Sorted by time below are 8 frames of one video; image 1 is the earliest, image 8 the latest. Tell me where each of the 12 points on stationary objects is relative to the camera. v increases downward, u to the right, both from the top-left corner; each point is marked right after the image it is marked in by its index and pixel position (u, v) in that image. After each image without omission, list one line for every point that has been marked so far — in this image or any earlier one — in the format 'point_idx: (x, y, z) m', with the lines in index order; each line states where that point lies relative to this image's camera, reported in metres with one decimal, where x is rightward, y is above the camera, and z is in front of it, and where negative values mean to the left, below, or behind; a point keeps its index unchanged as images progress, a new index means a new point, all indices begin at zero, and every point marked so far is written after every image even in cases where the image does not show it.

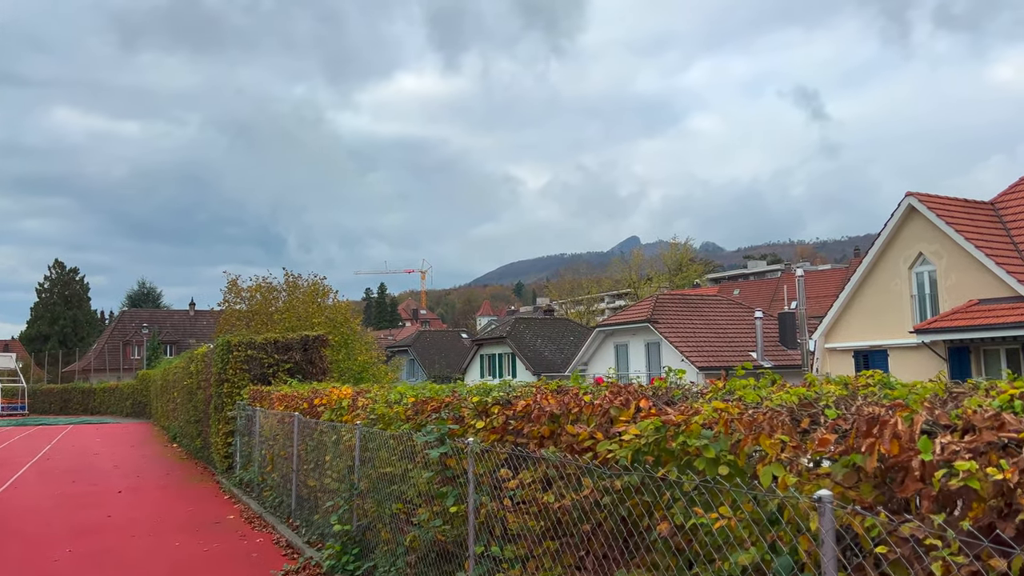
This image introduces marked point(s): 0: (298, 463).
0: (-2.3, -1.8, +8.3) m
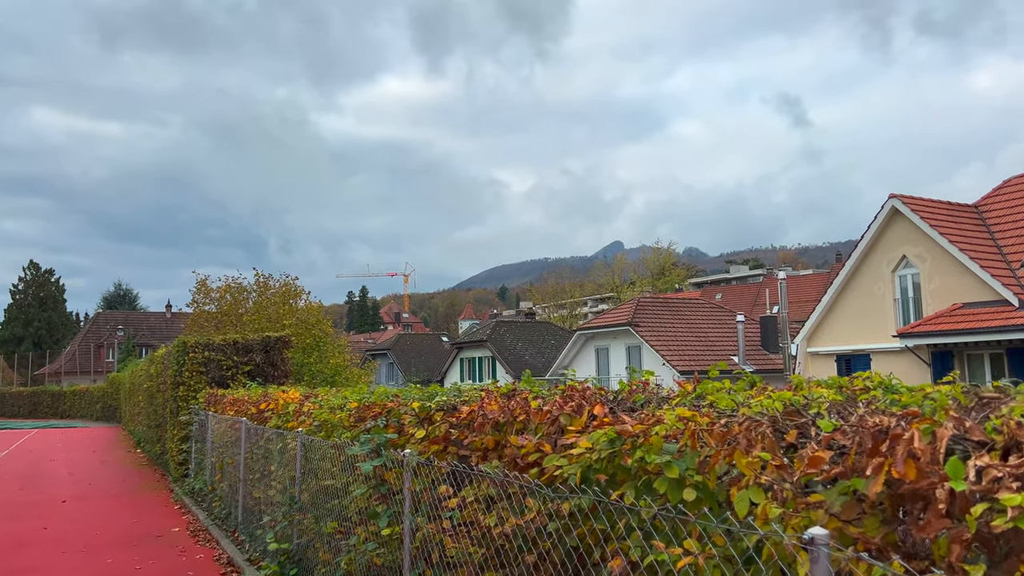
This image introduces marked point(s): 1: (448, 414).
0: (-2.6, -1.8, +7.8) m
1: (-0.3, -0.6, +3.9) m
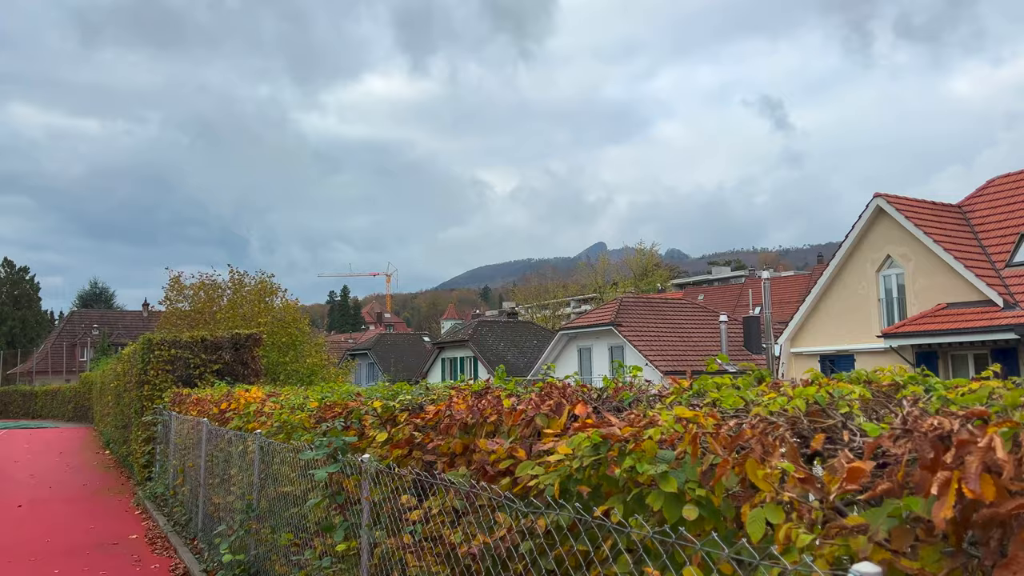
0: (-2.8, -1.7, +7.3) m
1: (-0.4, -0.6, +3.5) m
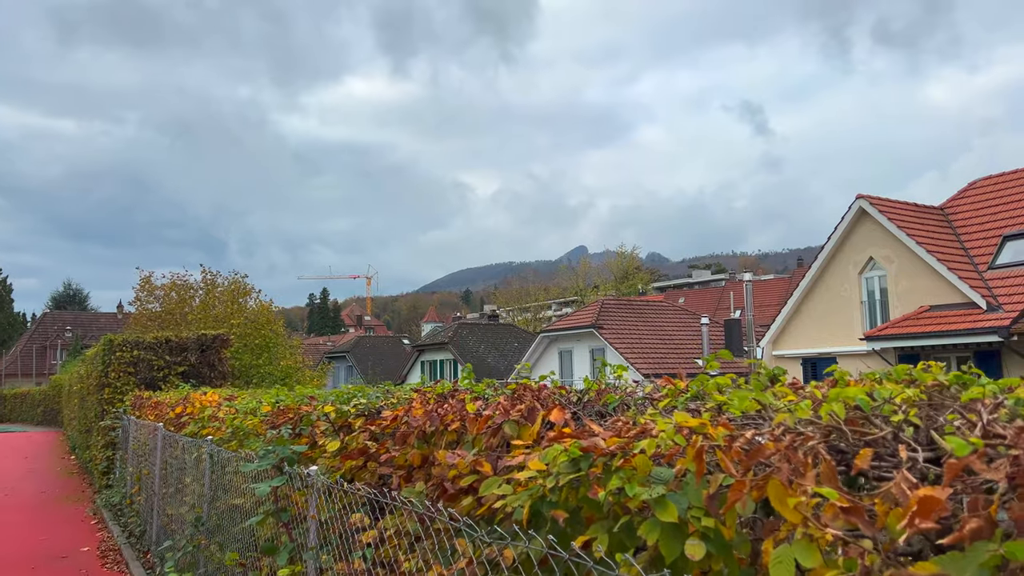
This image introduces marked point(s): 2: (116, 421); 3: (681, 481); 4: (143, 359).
0: (-3.0, -1.7, +6.8) m
1: (-0.6, -0.5, +3.1) m
2: (-5.1, -1.7, +10.2) m
3: (+0.3, -0.3, +1.4) m
4: (-5.5, -1.0, +11.9) m
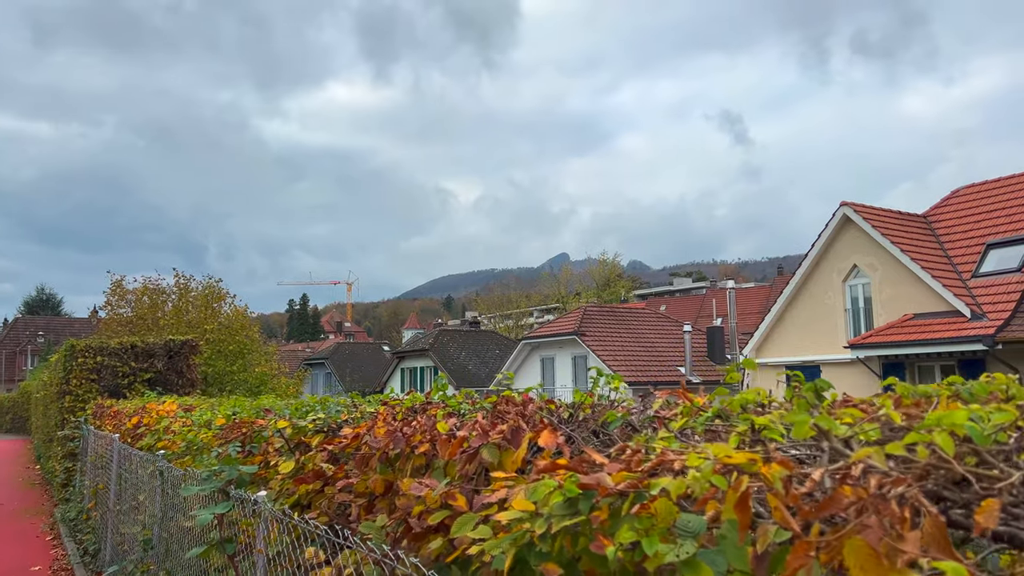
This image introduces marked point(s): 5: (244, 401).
0: (-3.2, -1.7, +6.4) m
1: (-0.6, -0.5, +2.7) m
2: (-5.3, -1.7, +9.7) m
3: (+0.3, -0.3, +1.1) m
4: (-5.7, -1.1, +11.4) m
5: (-2.0, -0.8, +5.8) m
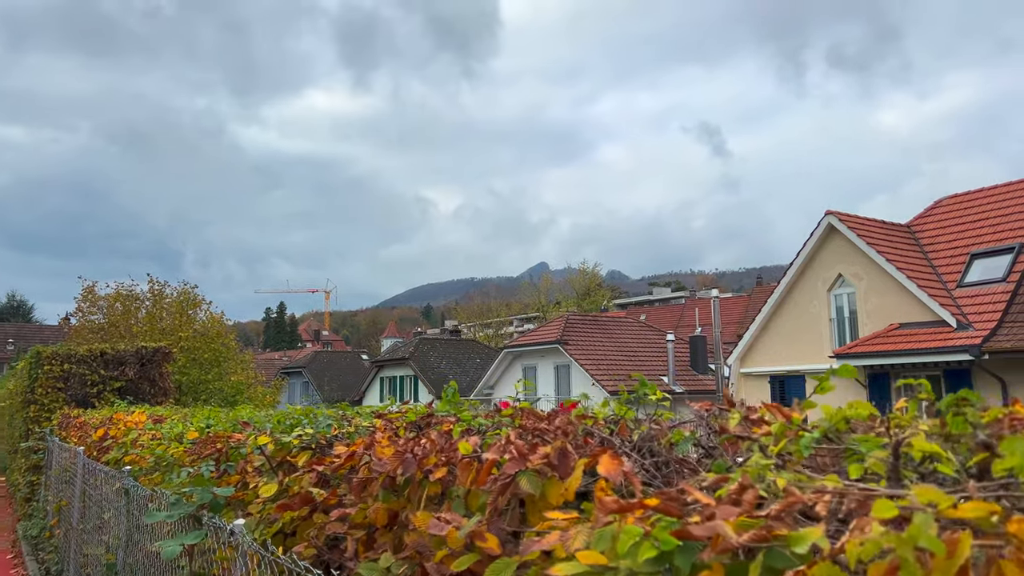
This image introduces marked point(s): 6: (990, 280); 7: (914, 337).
0: (-3.2, -1.7, +6.0) m
1: (-0.6, -0.5, +2.4) m
2: (-5.5, -1.8, +9.2) m
3: (+0.4, -0.3, +0.7) m
4: (-5.9, -1.2, +10.9) m
5: (-2.0, -0.9, +5.5) m
6: (+11.2, +0.2, +18.7) m
7: (+9.4, -1.1, +18.6) m
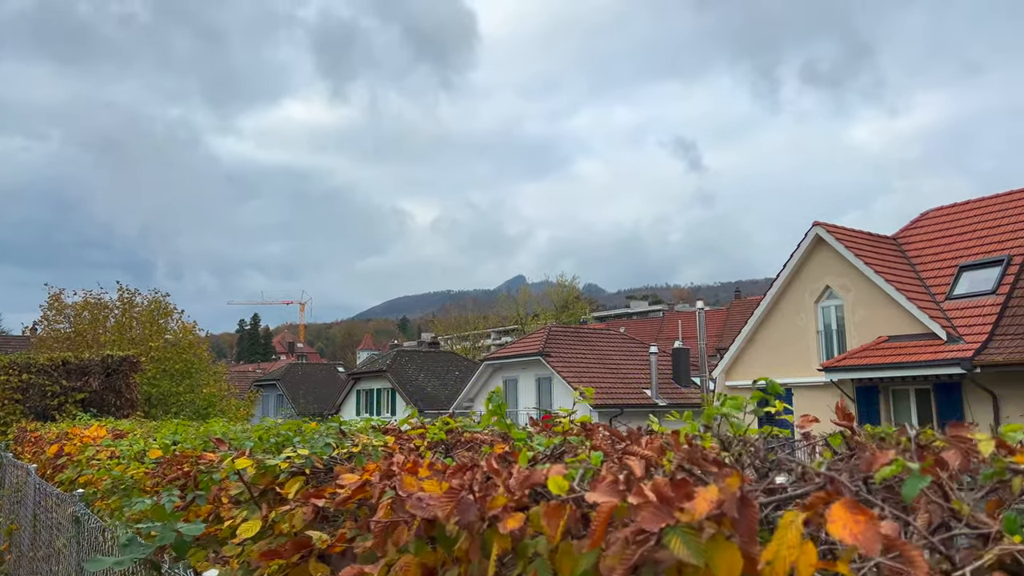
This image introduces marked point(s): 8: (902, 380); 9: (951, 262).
0: (-3.2, -1.7, +5.3) m
1: (-0.5, -0.4, +1.8) m
2: (-5.5, -1.8, +8.6) m
3: (+0.5, -0.2, +0.3) m
4: (-6.1, -1.2, +10.2) m
5: (-2.0, -0.8, +4.9) m
6: (+10.8, -0.1, +18.6) m
7: (+9.0, -1.4, +18.3) m
8: (+9.0, -2.1, +18.4) m
9: (+10.9, +0.6, +19.9) m
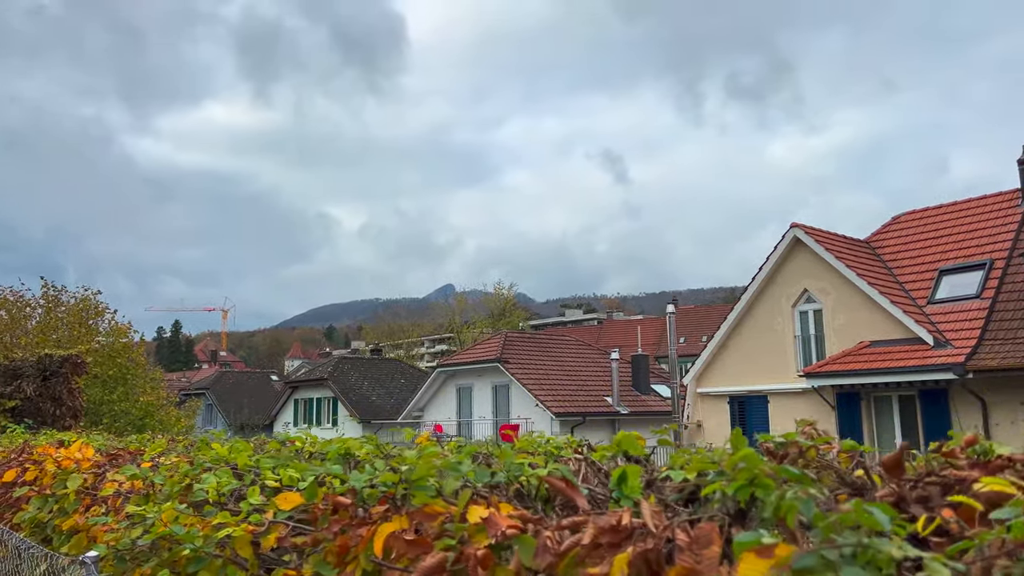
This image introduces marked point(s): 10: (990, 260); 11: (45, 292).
0: (-2.6, -1.5, +3.8) m
1: (+0.5, -0.2, +0.5) m
2: (-5.2, -1.6, +6.7) m
3: (+1.6, 0.0, -0.9) m
4: (-5.8, -1.1, +8.3) m
5: (-1.3, -0.7, +3.4) m
6: (+10.2, -0.2, +18.2) m
7: (+8.4, -1.5, +17.8) m
8: (+8.5, -2.2, +17.9) m
9: (+10.2, +0.5, +19.6) m
10: (+10.9, +0.6, +18.2) m
11: (-10.9, -0.1, +18.7) m
